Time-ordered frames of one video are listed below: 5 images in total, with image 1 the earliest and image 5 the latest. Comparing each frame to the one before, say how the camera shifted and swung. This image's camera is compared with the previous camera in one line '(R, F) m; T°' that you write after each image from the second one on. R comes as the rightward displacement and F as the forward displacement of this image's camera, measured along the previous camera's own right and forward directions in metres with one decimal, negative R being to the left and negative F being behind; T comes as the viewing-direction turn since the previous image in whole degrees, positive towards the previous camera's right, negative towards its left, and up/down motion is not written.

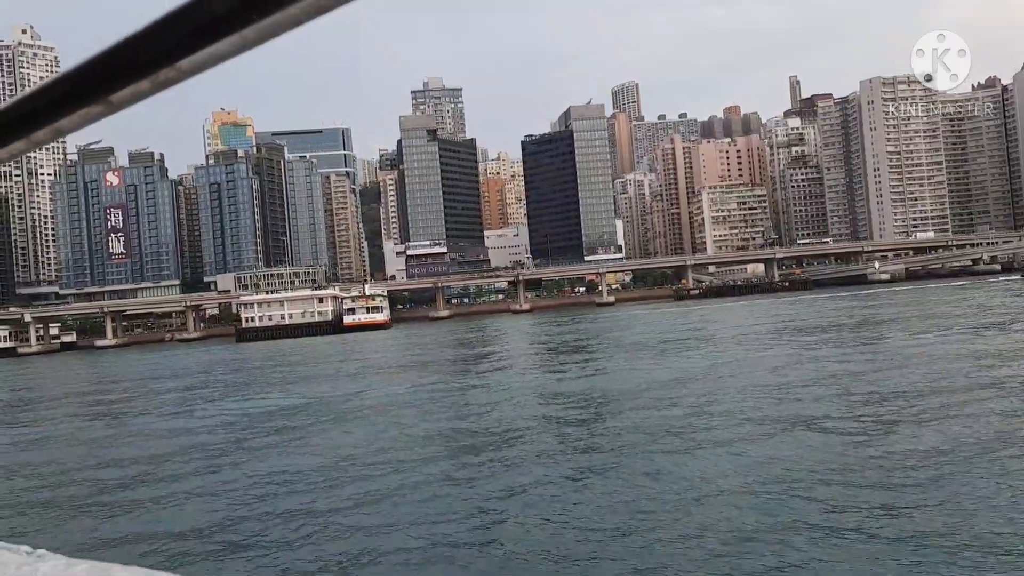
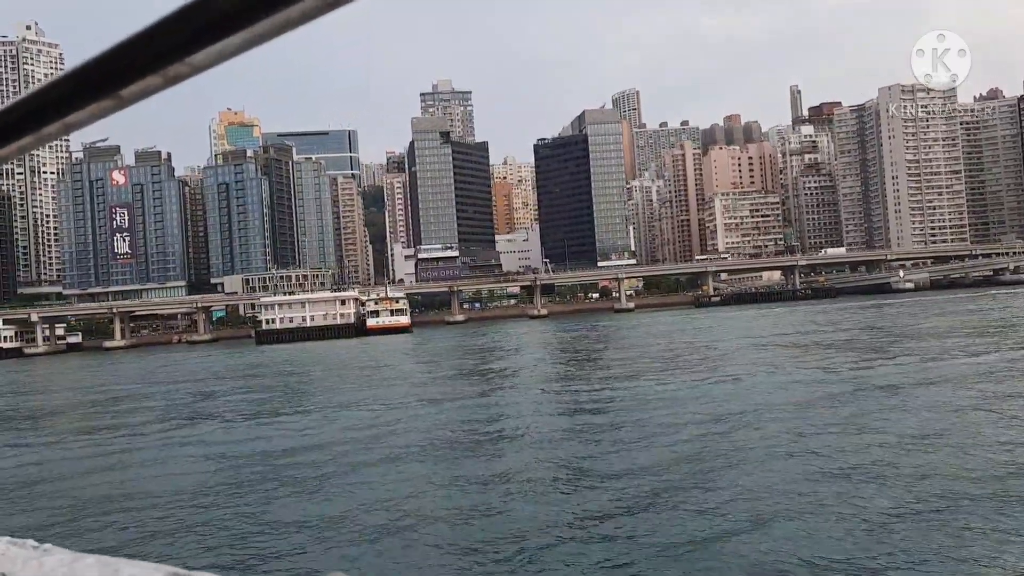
(-1.0, +0.7) m; 0°
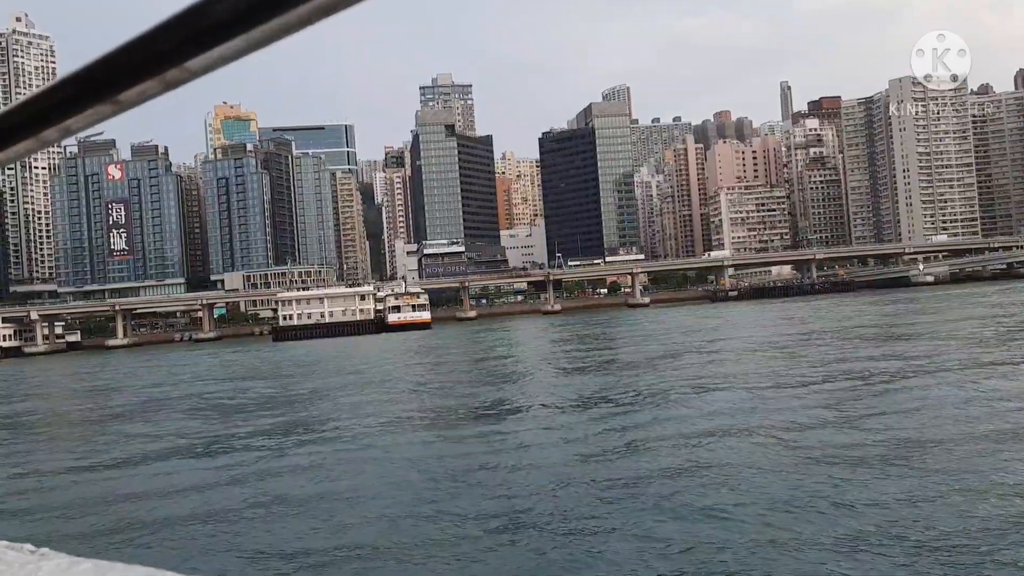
(-1.2, +0.8) m; +1°
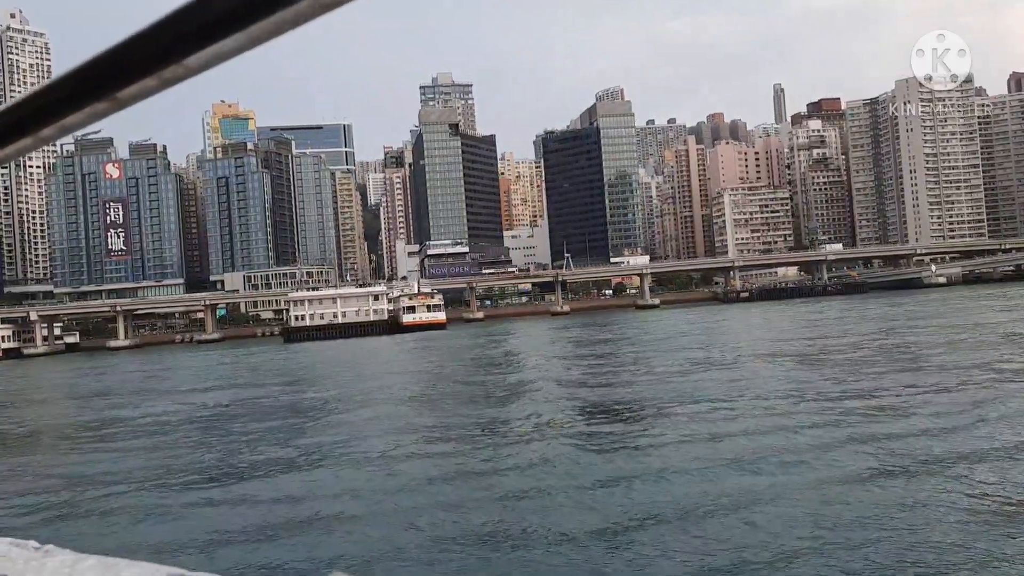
(-0.8, +0.5) m; +1°
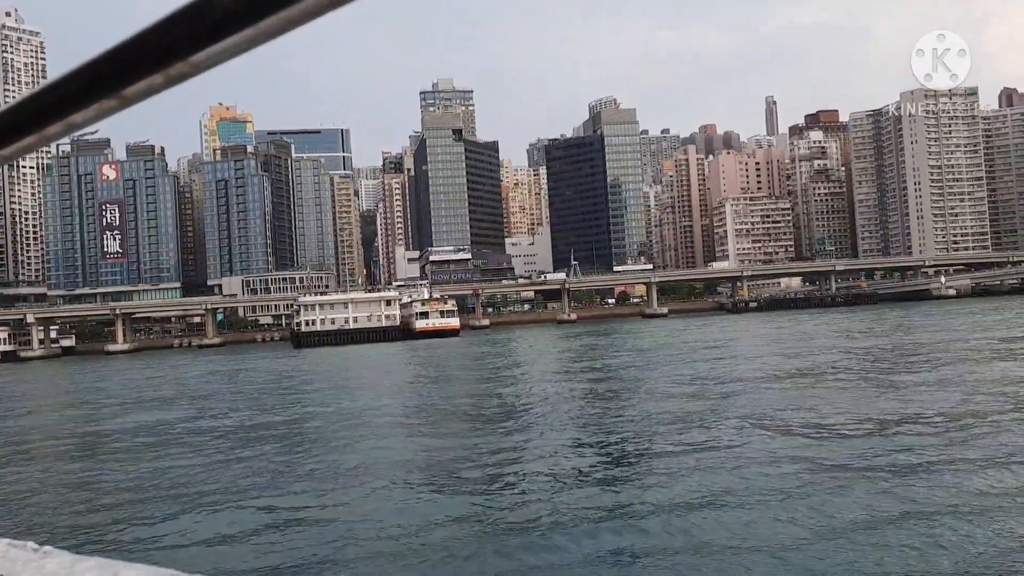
(-0.8, +0.4) m; +1°
